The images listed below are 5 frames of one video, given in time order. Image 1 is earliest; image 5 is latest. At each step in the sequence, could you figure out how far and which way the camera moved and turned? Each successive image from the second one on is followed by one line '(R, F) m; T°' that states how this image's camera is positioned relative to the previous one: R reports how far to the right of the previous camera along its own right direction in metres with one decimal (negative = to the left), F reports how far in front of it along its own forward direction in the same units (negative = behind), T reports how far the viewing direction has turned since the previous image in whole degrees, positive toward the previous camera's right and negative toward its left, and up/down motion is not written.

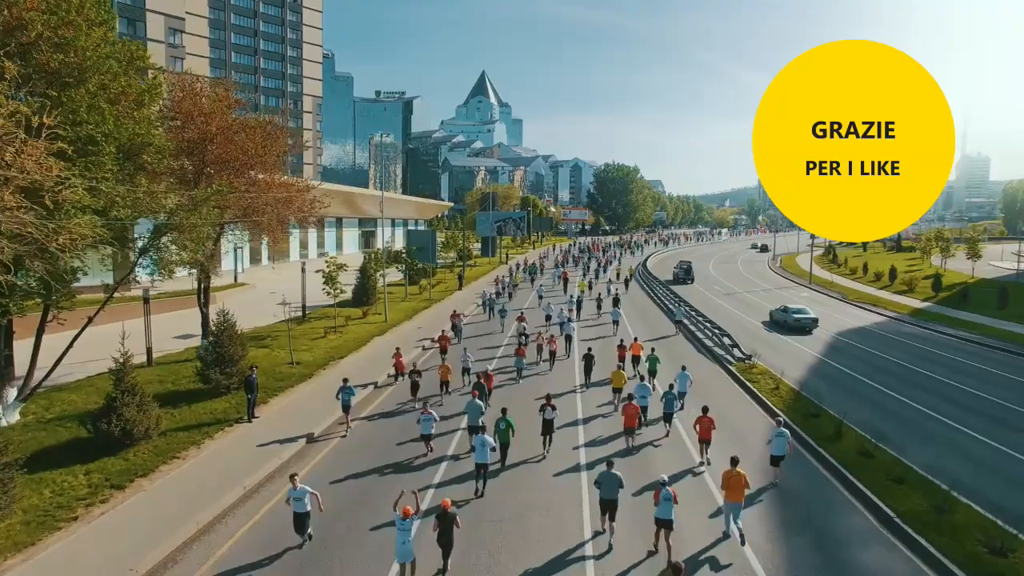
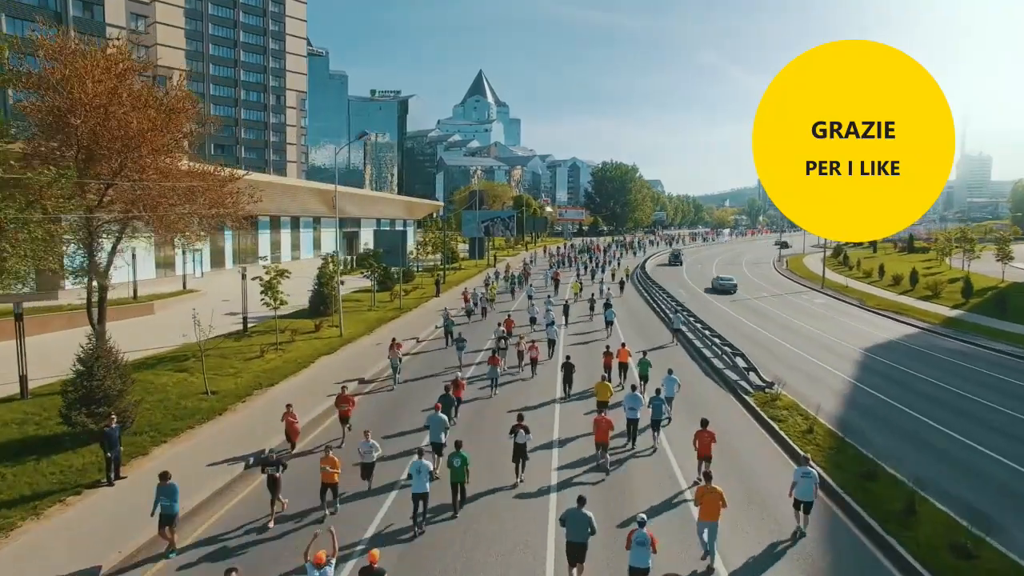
(+0.9, +4.4) m; 0°
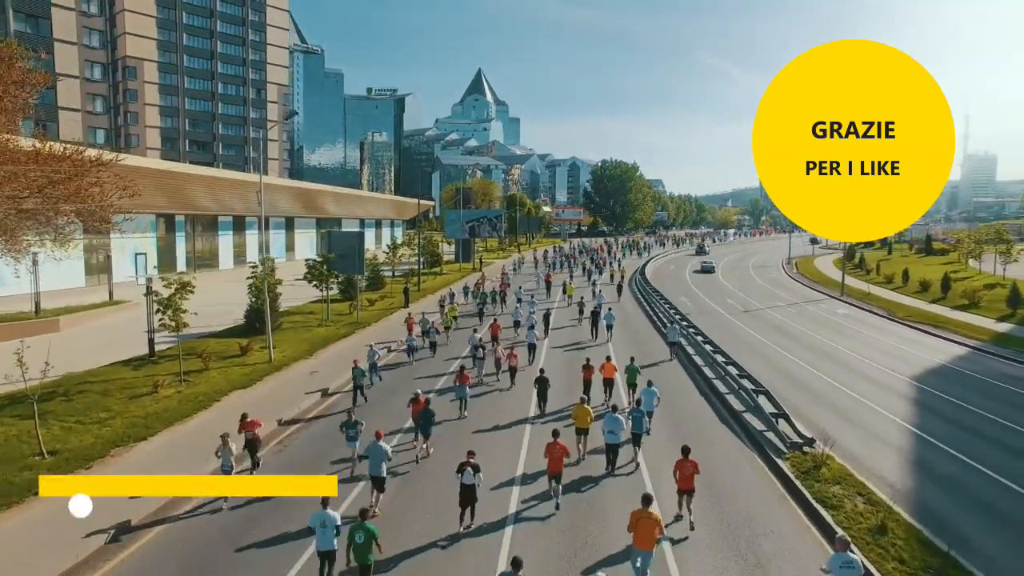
(+1.1, +5.0) m; 0°
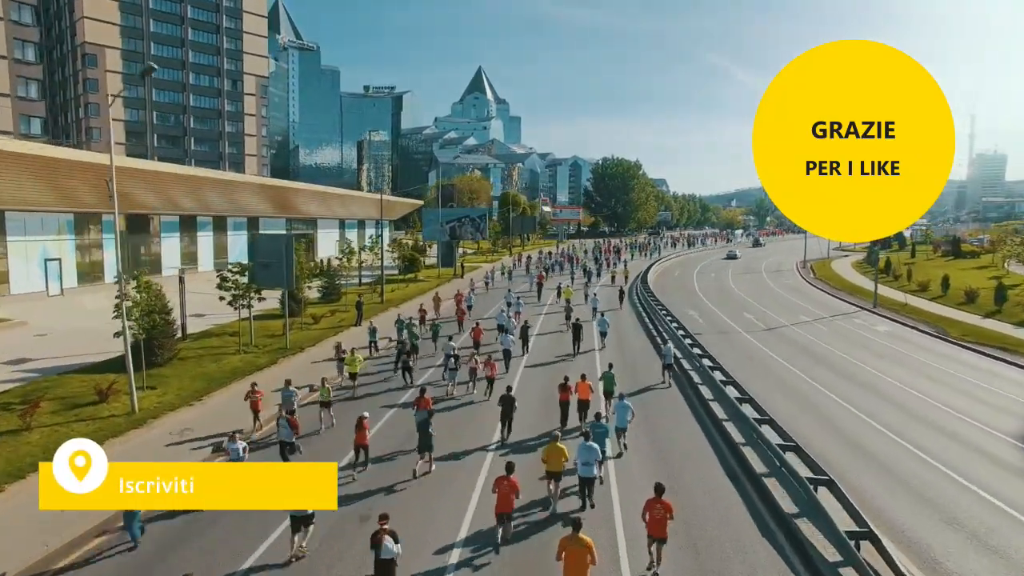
(+1.3, +6.1) m; 0°
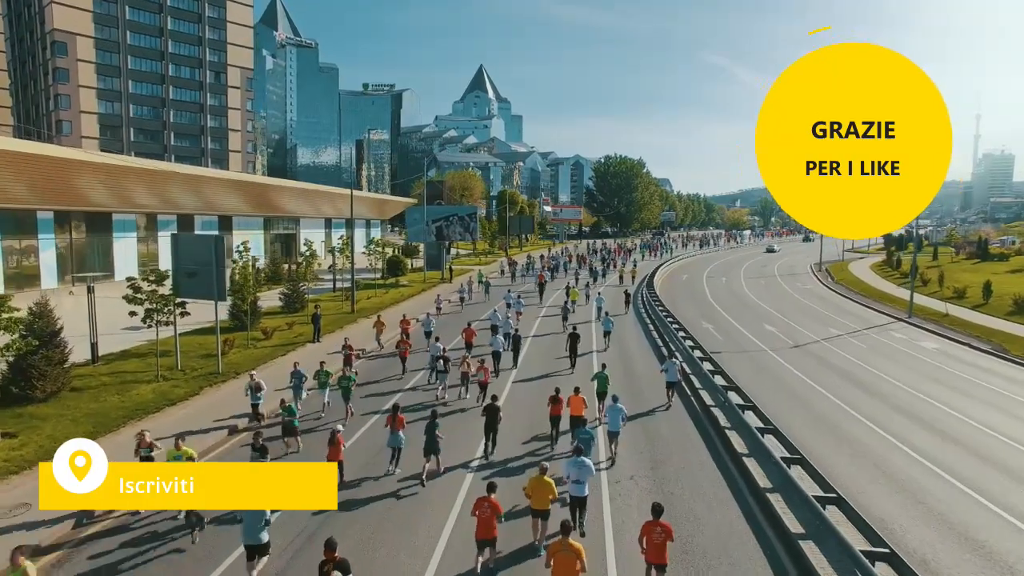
(+0.6, +4.4) m; 0°
